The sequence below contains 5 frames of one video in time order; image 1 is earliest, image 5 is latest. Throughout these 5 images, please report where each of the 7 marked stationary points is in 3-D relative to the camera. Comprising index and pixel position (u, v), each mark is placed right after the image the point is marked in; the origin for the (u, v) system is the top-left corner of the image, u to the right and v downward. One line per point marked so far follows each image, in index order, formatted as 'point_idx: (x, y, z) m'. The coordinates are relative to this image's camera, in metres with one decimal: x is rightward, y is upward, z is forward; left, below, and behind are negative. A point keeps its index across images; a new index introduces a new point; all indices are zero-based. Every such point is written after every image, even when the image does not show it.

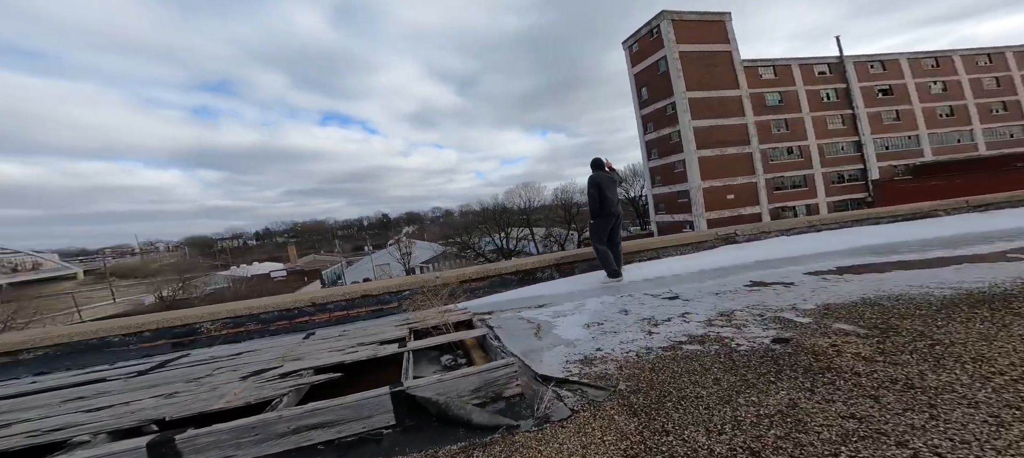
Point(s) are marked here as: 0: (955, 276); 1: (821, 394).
0: (+4.7, -0.5, +4.1) m
1: (+1.7, -0.9, +2.1) m
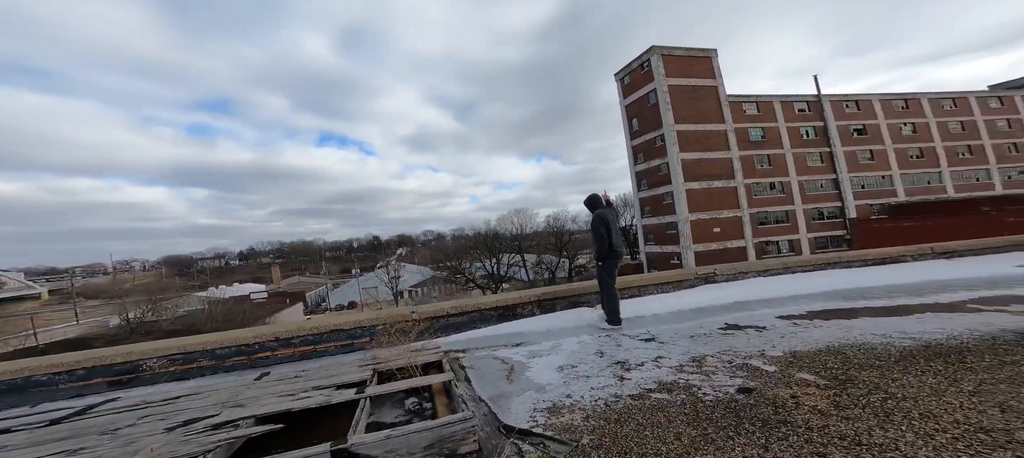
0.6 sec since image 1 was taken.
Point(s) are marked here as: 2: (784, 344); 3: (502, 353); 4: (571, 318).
0: (+4.4, -1.1, +4.2) m
1: (+1.5, -1.3, +2.1) m
2: (+2.9, -1.2, +3.9) m
3: (-0.1, -1.6, +4.7) m
4: (+1.0, -1.4, +5.7) m
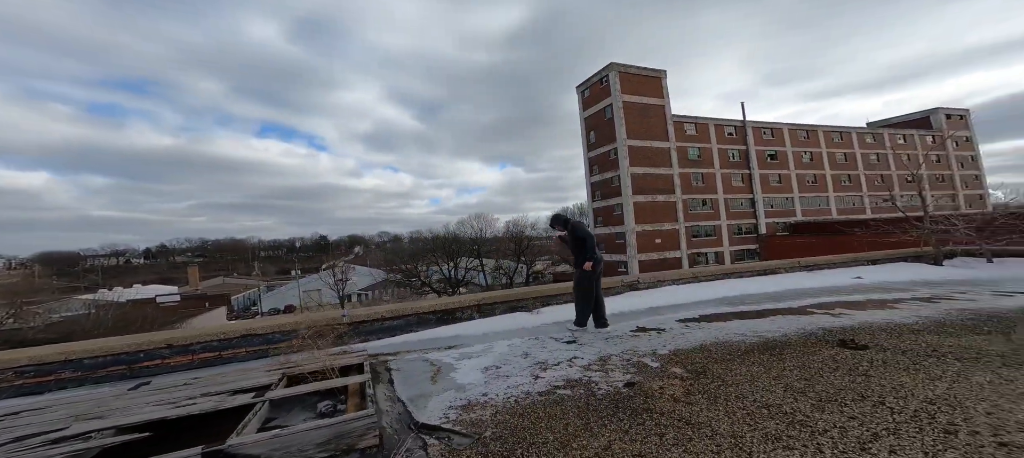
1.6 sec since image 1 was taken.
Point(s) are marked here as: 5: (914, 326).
0: (+3.5, -1.3, +5.0) m
1: (+0.8, -1.4, +2.5) m
2: (+2.0, -1.4, +4.5) m
3: (-1.1, -1.7, +4.9) m
4: (-0.1, -1.5, +6.0) m
5: (+4.9, -1.2, +4.8) m
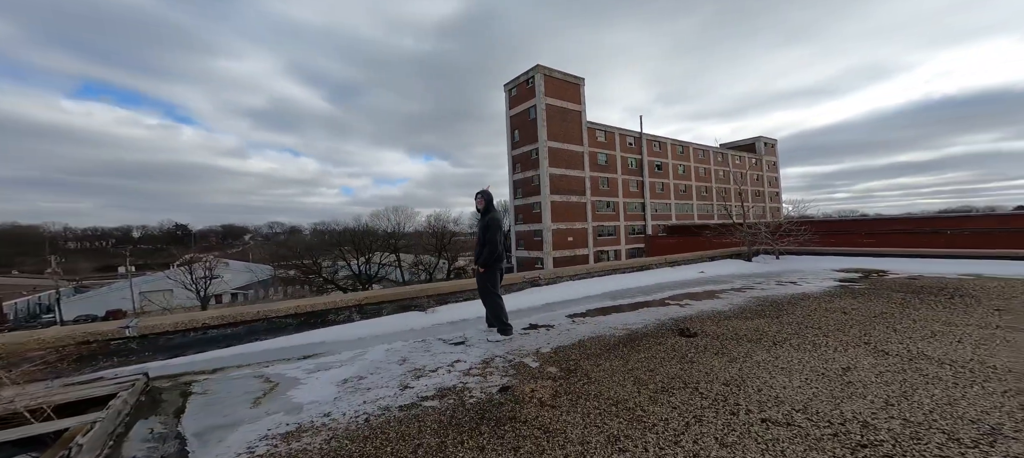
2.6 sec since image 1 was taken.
0: (+1.8, -1.3, +5.3) m
1: (-0.1, -1.3, +2.1) m
2: (+0.5, -1.3, +4.3) m
3: (-2.6, -1.5, +3.9) m
4: (-1.9, -1.4, +5.3) m
5: (+3.2, -1.2, +5.5) m
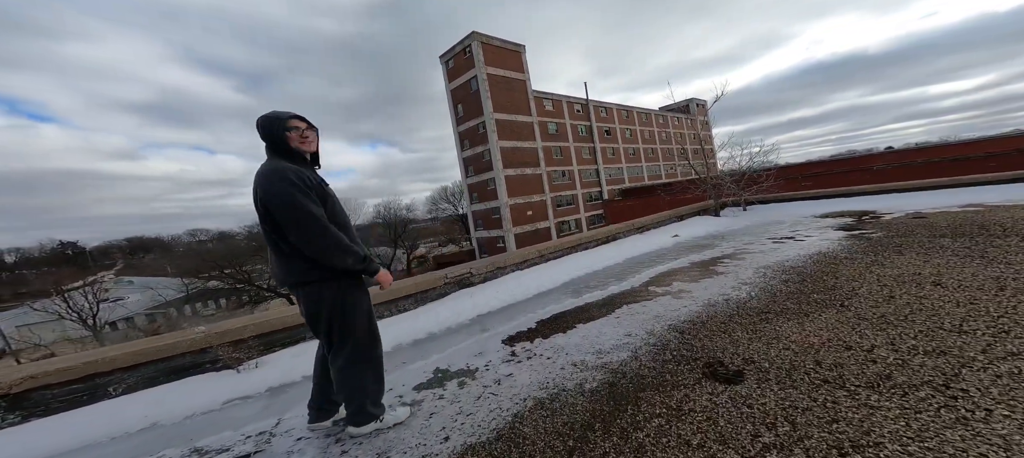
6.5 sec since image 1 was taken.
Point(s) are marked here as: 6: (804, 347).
0: (+0.9, -0.9, +3.0) m
1: (-0.6, -1.3, -0.3) m
2: (-0.3, -1.1, +2.0) m
3: (-3.2, -1.6, +1.2) m
4: (-2.8, -1.3, +2.6) m
5: (+2.3, -0.7, +3.4) m
6: (+2.0, -0.8, +2.4) m
